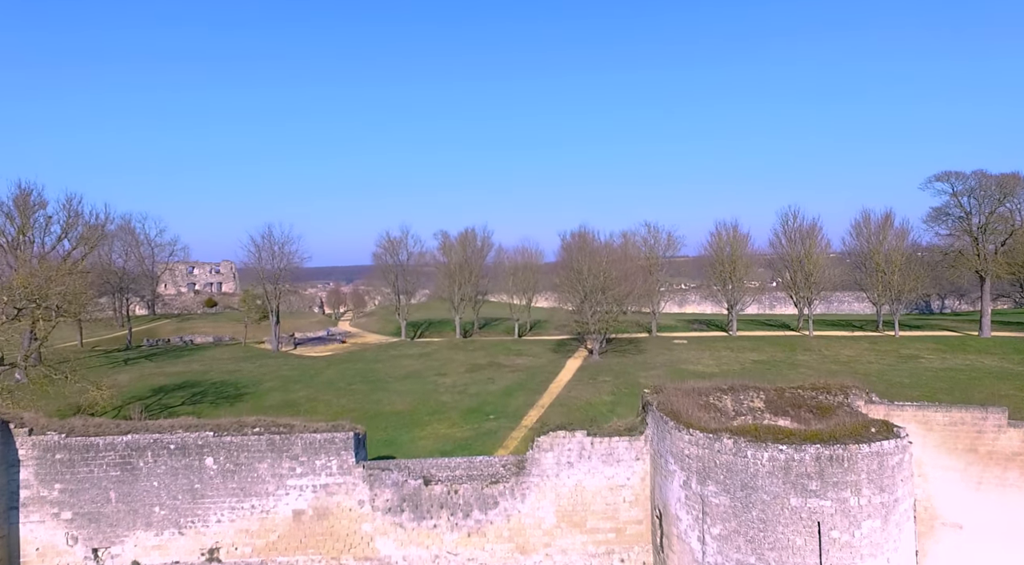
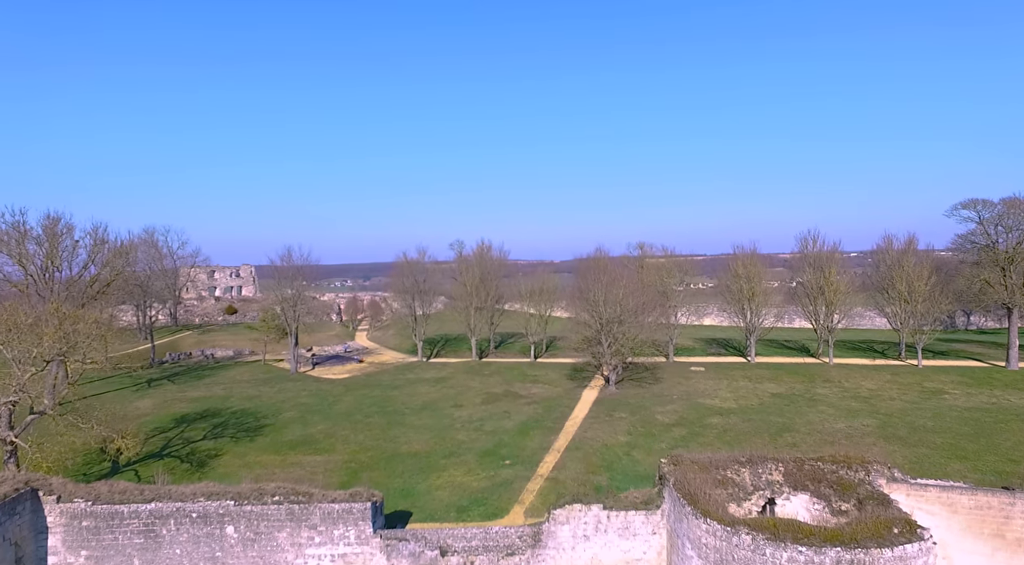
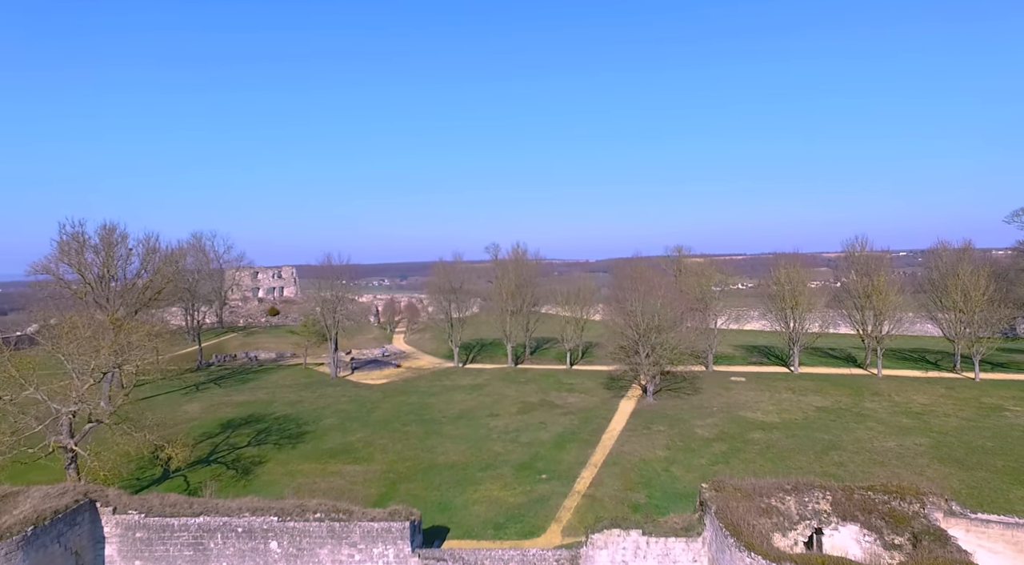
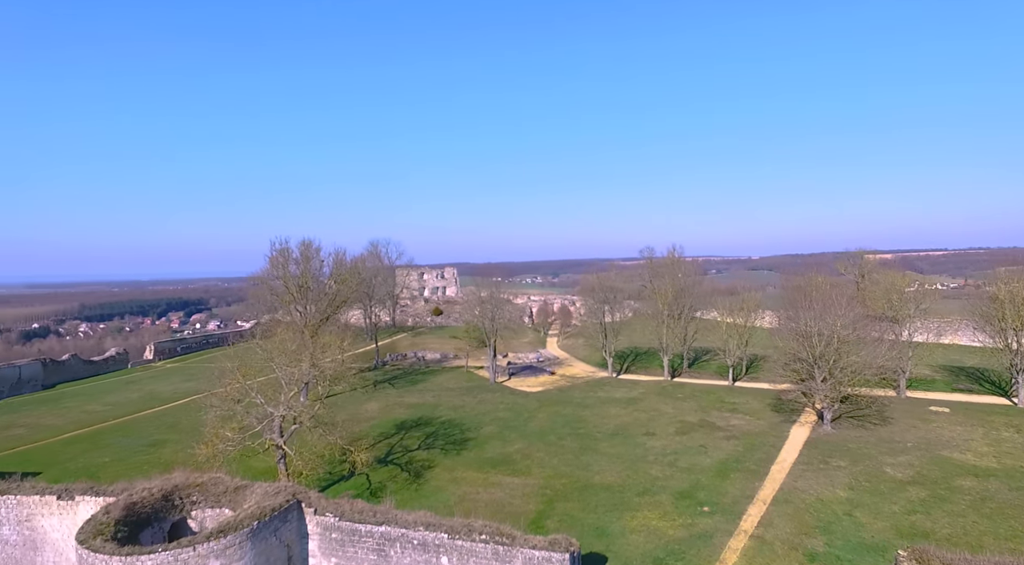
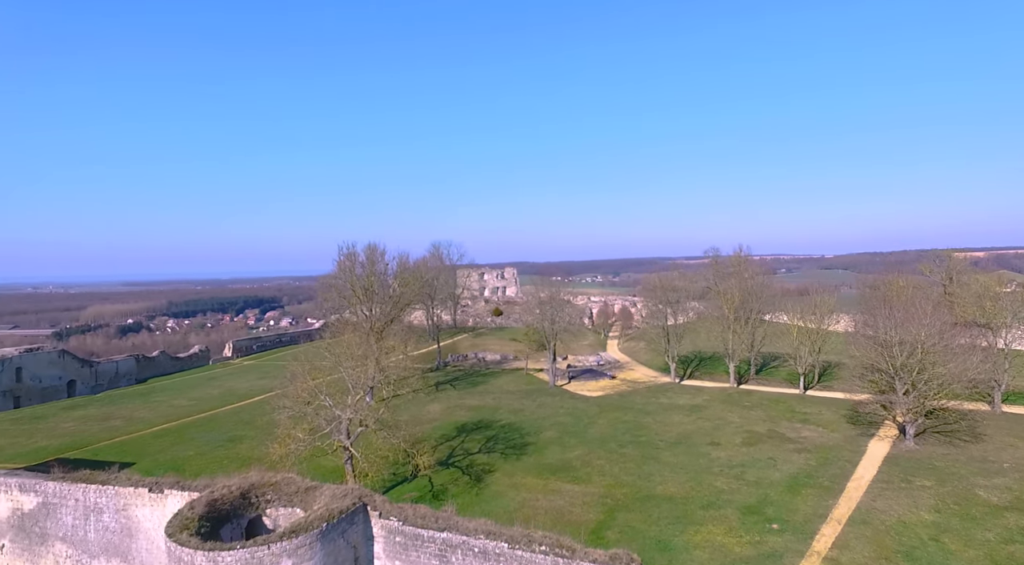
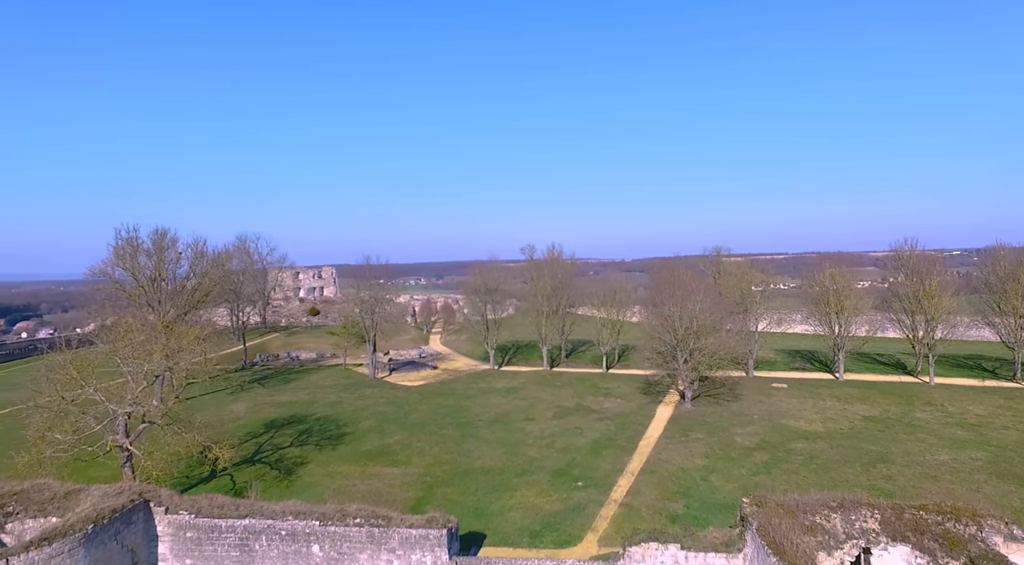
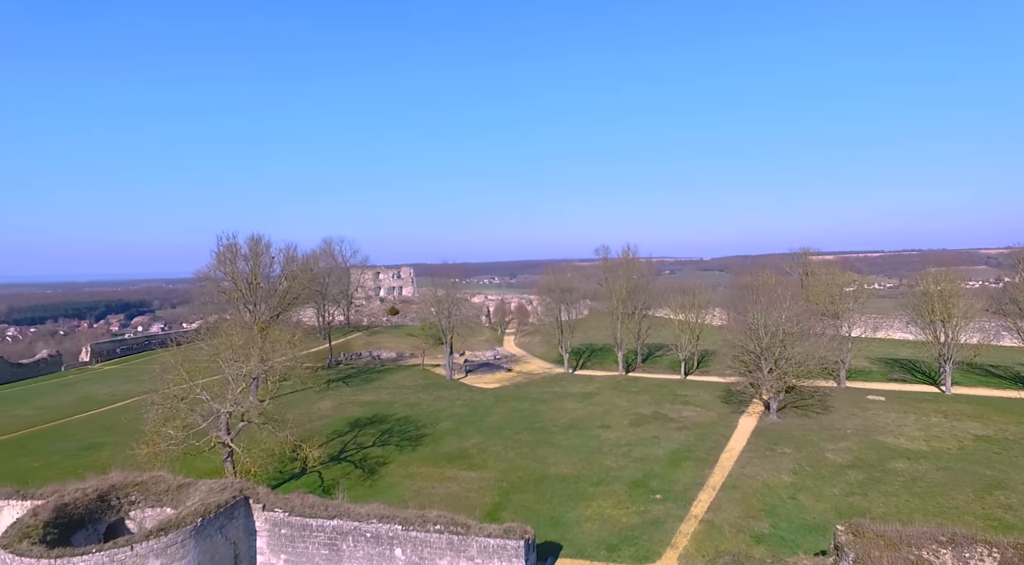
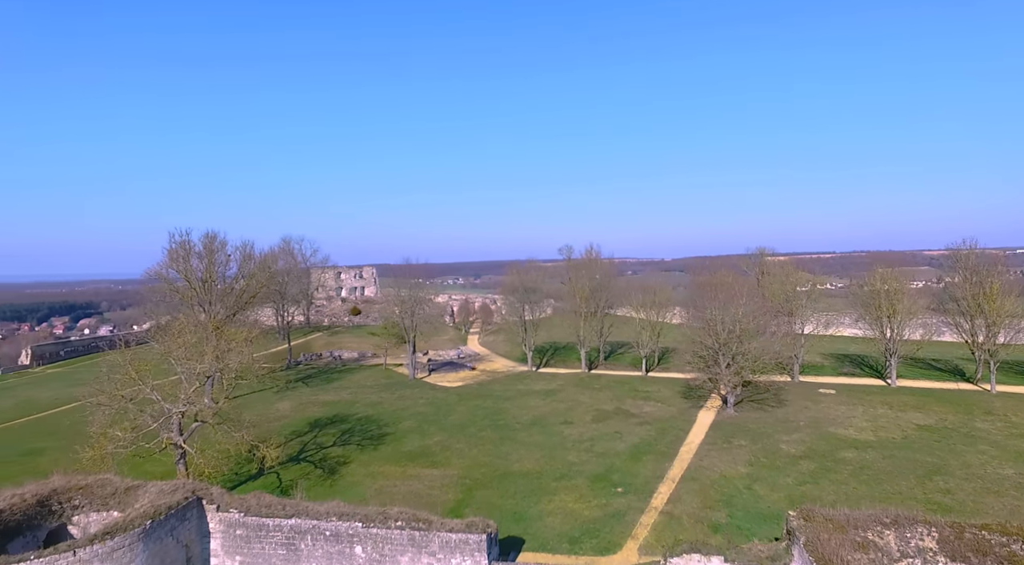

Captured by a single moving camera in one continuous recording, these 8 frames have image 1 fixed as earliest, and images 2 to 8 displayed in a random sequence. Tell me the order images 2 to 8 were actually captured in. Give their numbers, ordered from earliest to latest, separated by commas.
2, 3, 6, 8, 7, 4, 5
